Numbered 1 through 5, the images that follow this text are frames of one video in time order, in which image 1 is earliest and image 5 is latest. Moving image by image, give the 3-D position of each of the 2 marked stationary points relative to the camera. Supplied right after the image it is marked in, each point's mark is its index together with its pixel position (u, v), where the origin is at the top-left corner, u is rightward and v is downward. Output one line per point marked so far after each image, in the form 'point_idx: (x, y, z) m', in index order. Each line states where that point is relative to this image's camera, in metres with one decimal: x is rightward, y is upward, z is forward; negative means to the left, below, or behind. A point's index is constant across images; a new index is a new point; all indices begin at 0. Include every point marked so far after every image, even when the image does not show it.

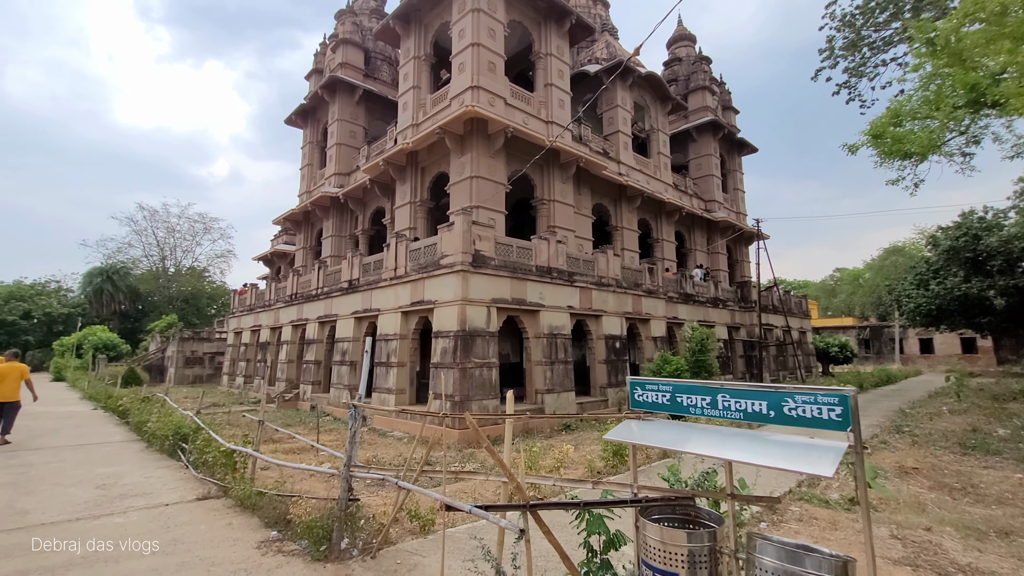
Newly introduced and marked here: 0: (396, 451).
0: (-2.3, -3.2, +9.5) m
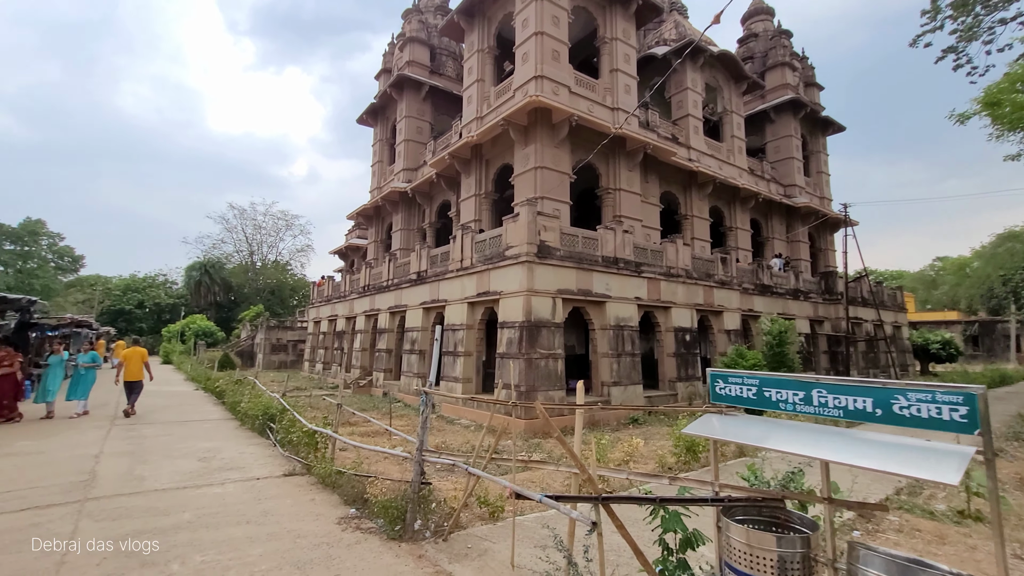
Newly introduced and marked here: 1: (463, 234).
0: (-1.0, -3.0, +9.7) m
1: (-1.4, +1.6, +14.4) m
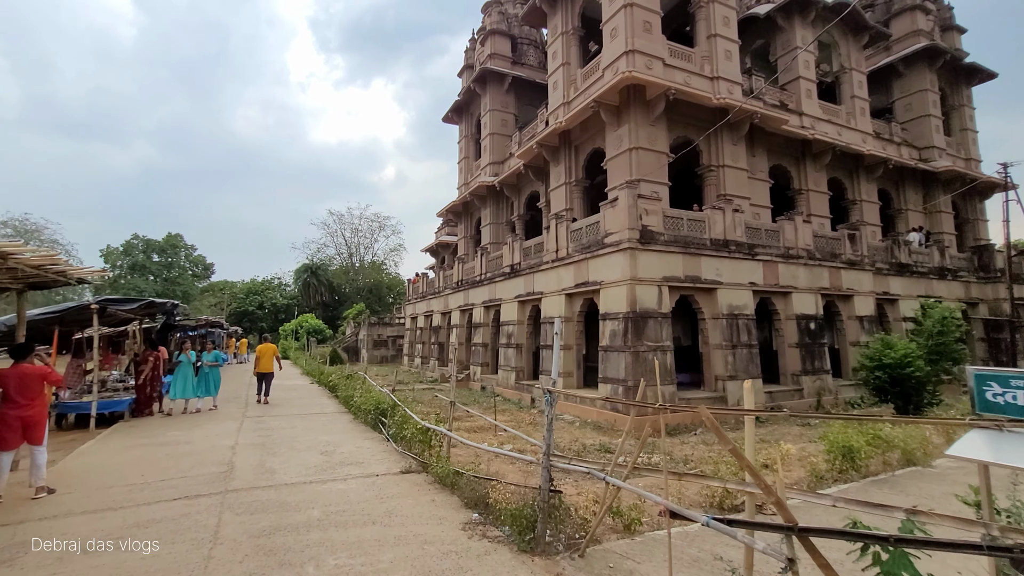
0: (+1.1, -2.9, +9.3) m
1: (+1.3, +1.8, +13.9) m
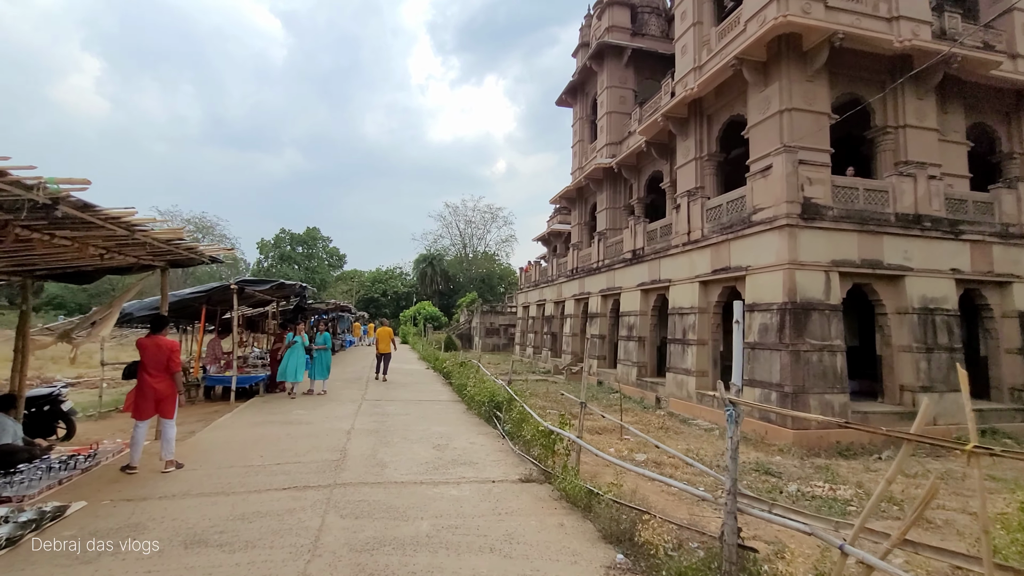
0: (+3.3, -2.6, +7.8) m
1: (+4.5, +2.2, +12.2) m
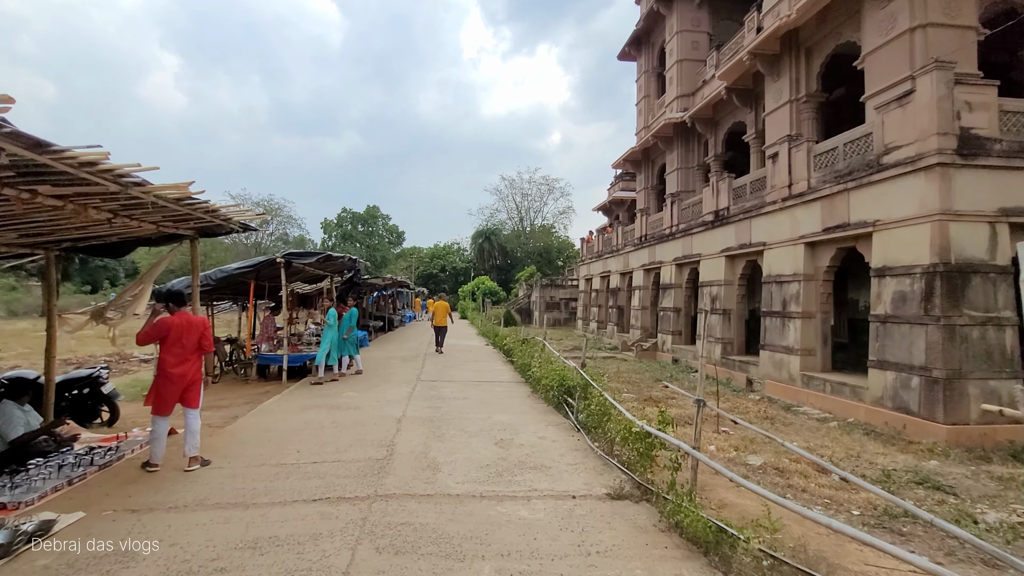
0: (+4.3, -2.1, +6.3) m
1: (+5.9, +3.0, +10.2) m
